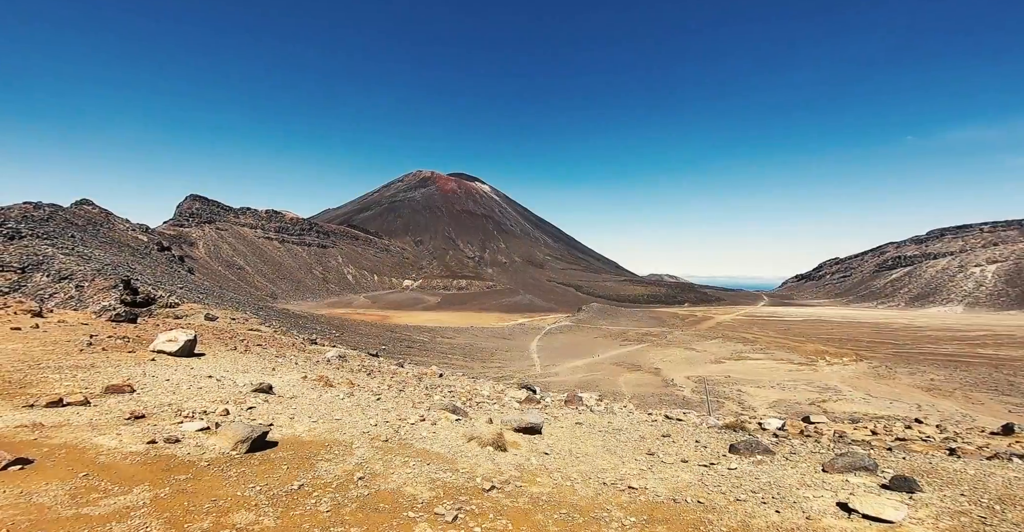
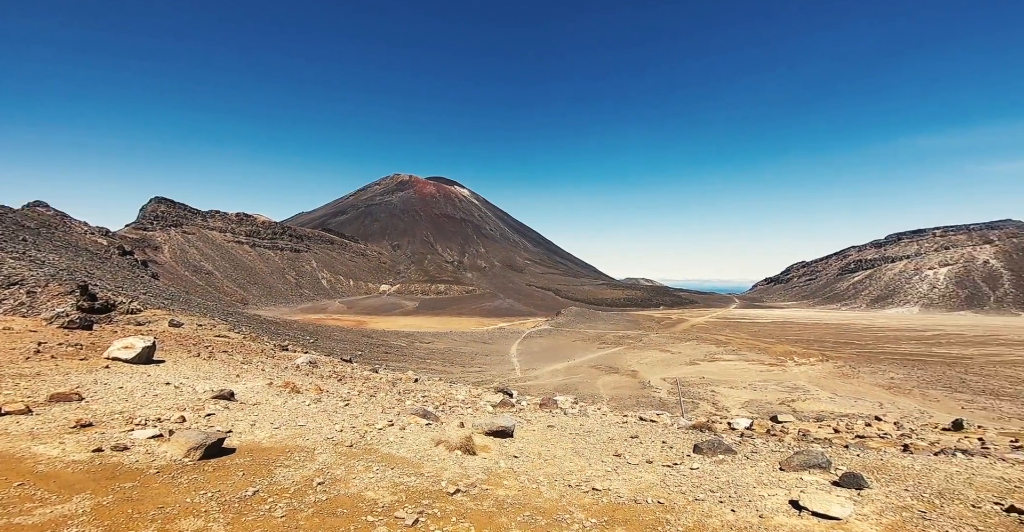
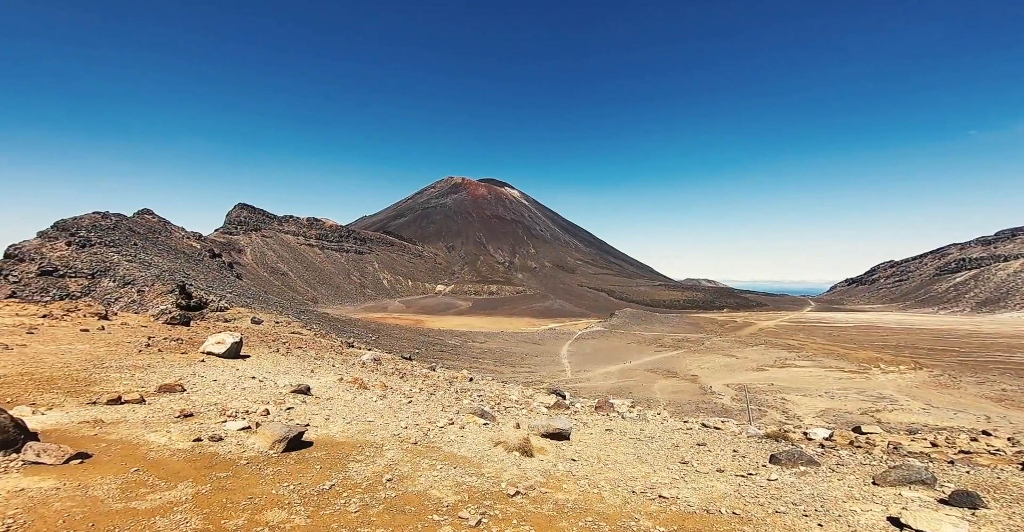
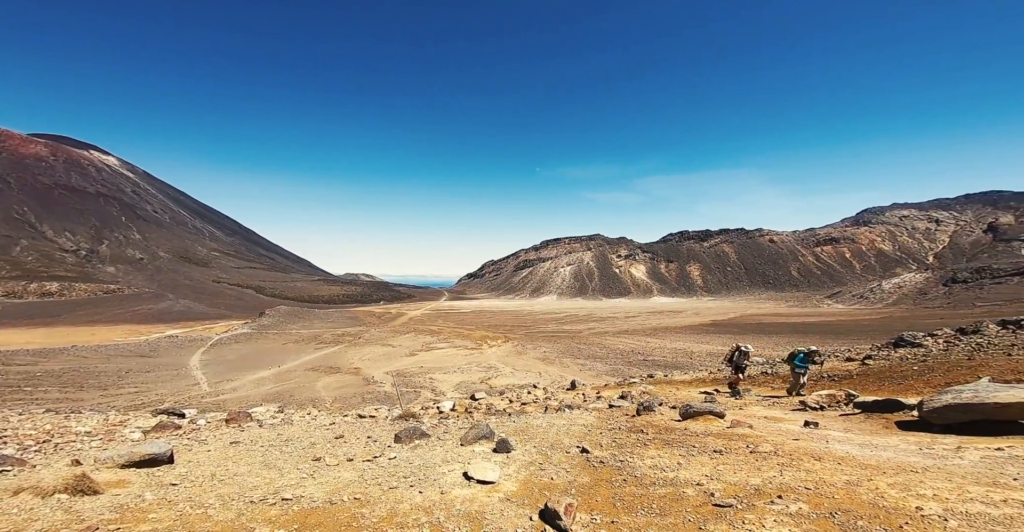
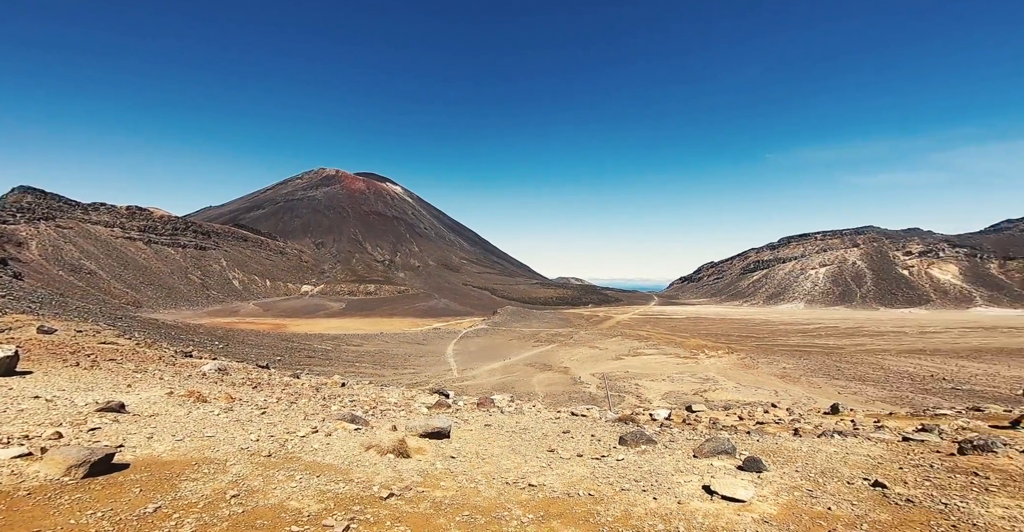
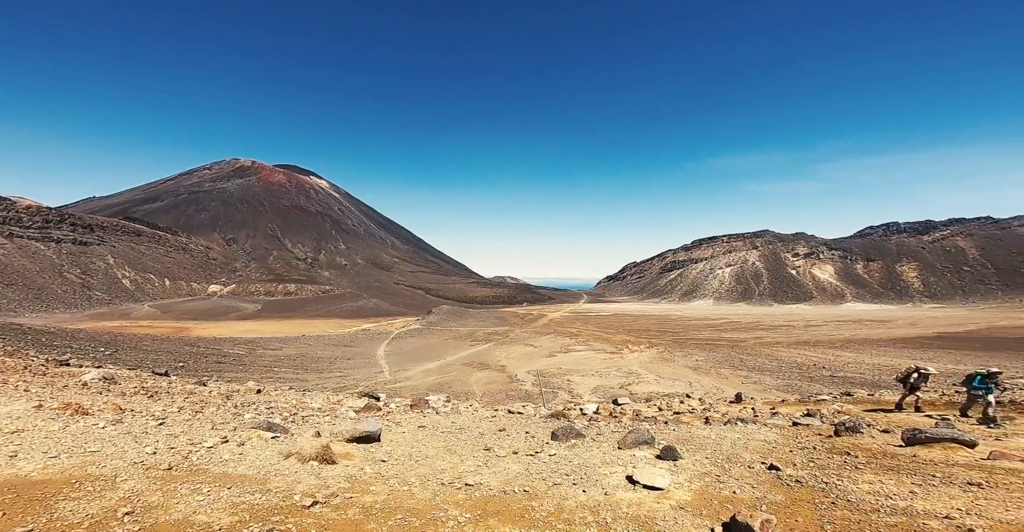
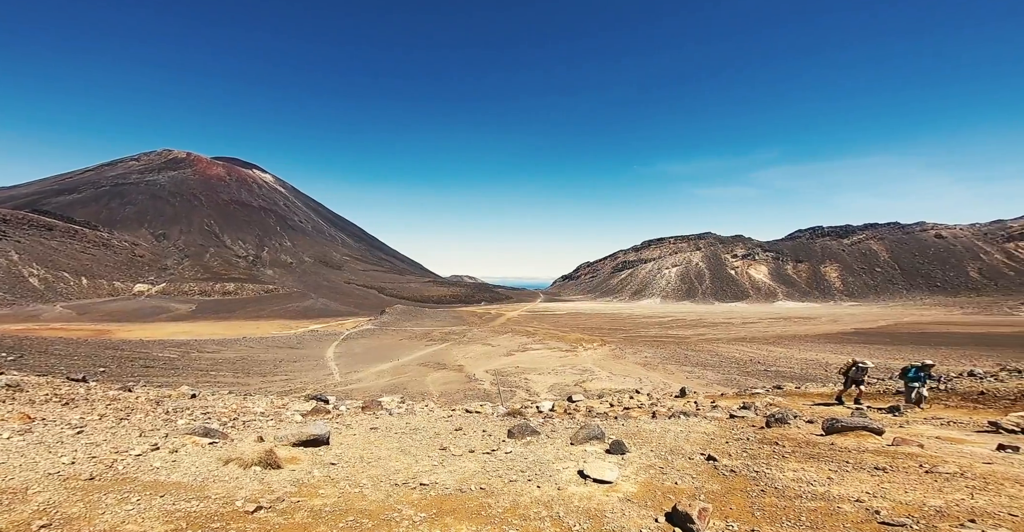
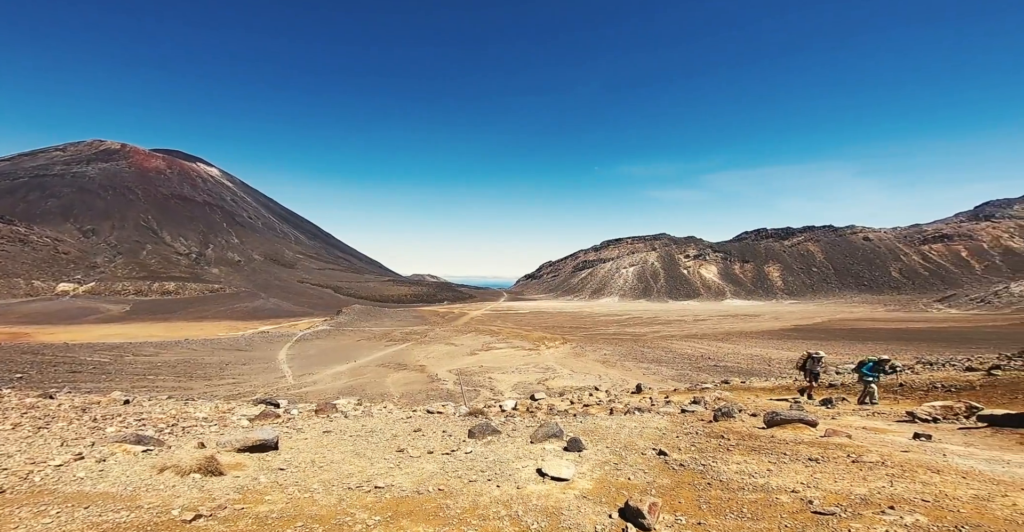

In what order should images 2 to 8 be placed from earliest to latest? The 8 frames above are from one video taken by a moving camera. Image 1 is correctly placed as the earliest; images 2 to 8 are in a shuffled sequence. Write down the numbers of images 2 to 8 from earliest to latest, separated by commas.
3, 2, 5, 6, 7, 8, 4
